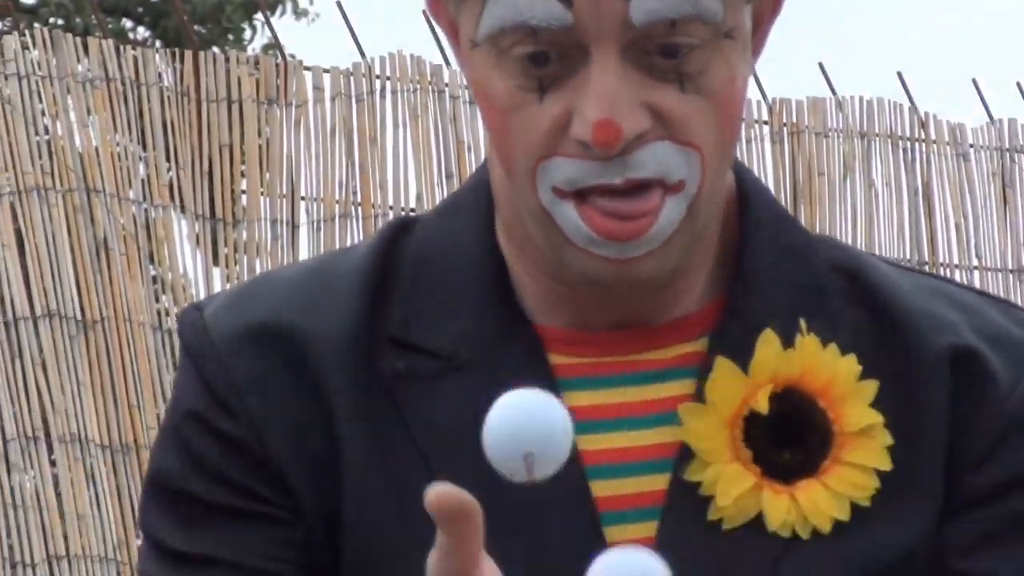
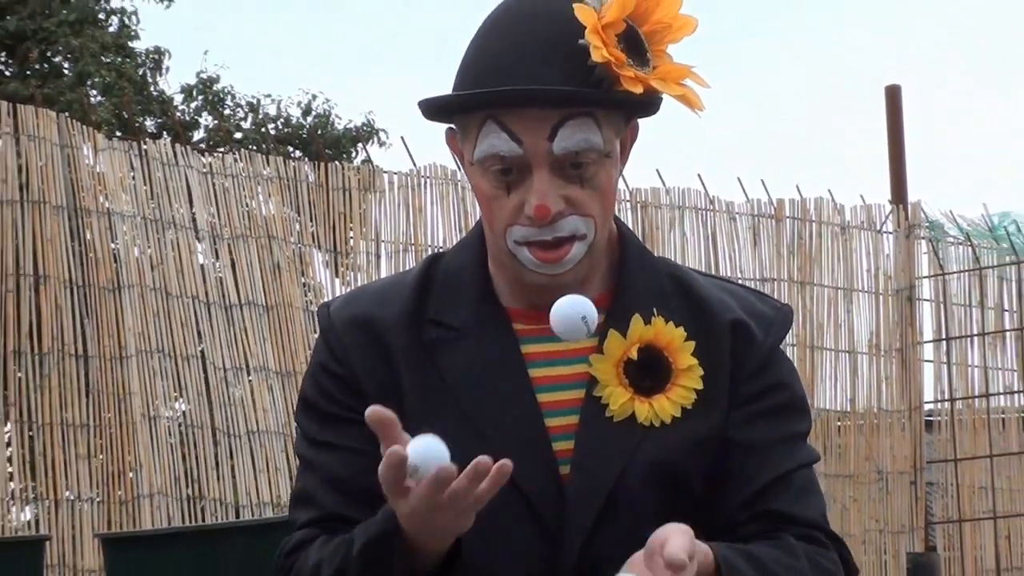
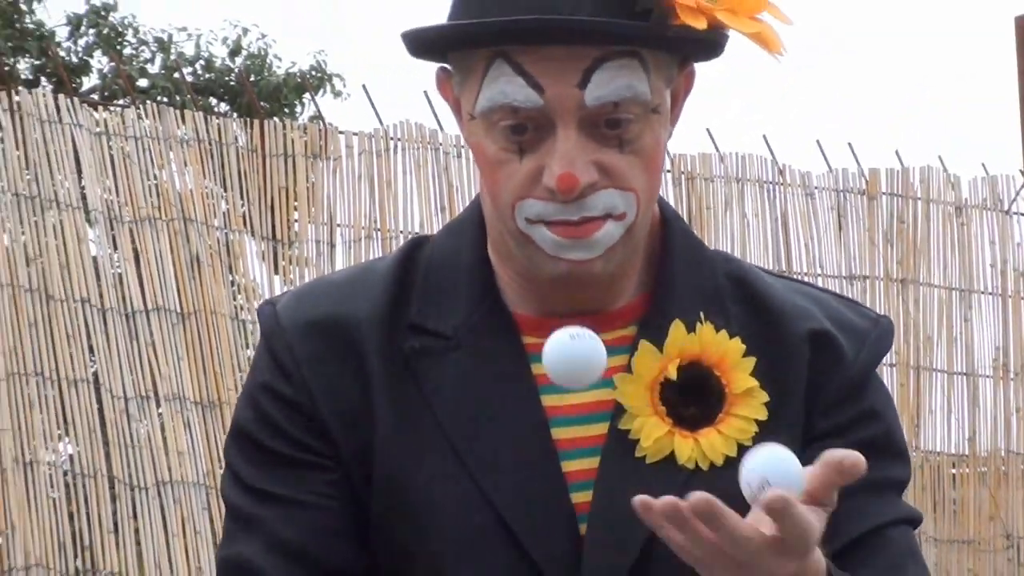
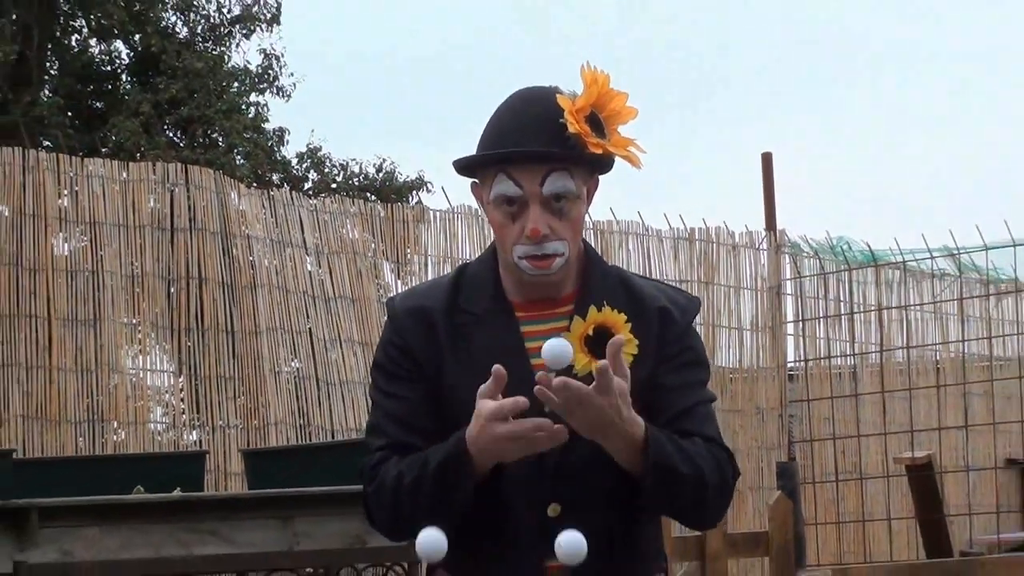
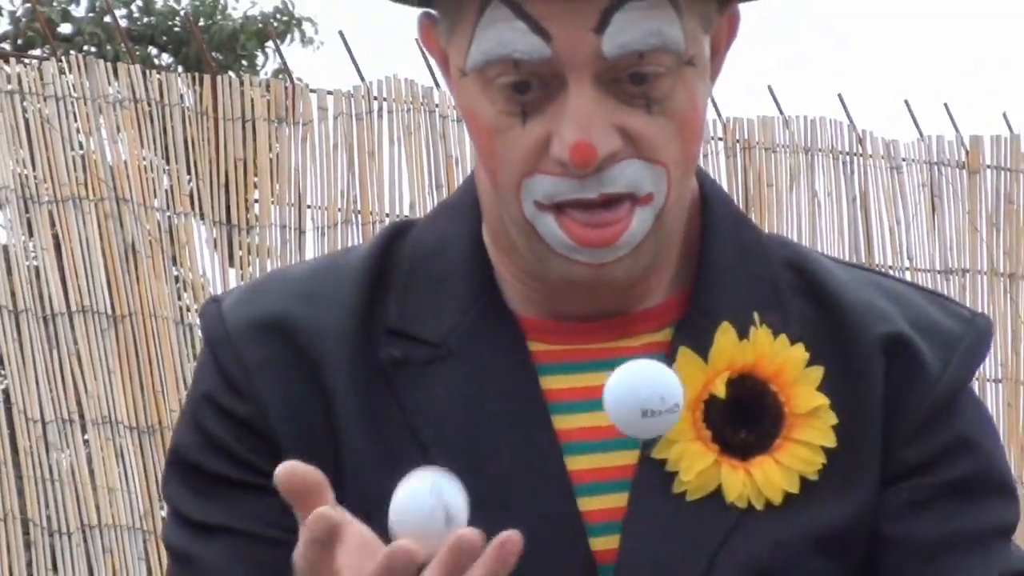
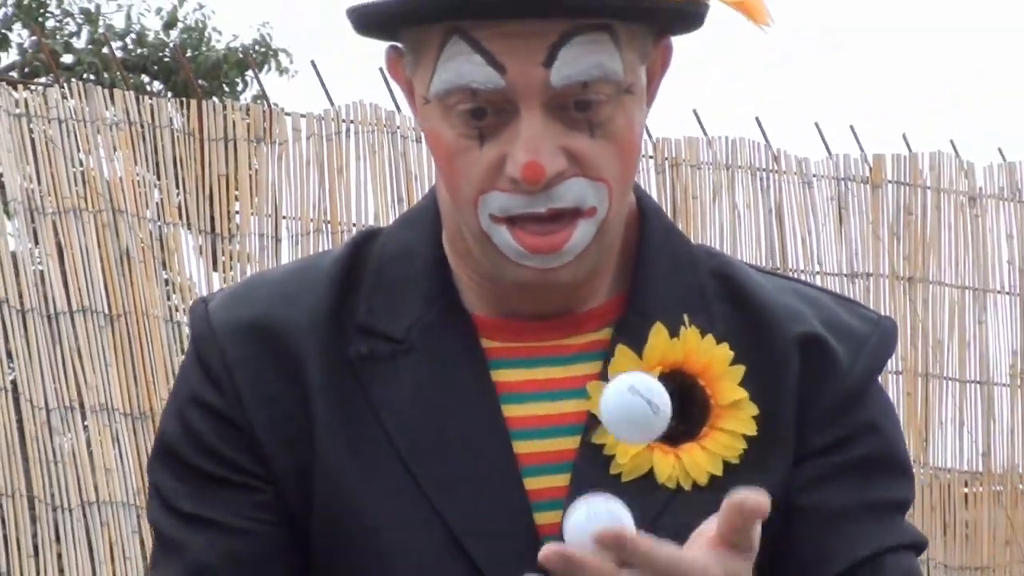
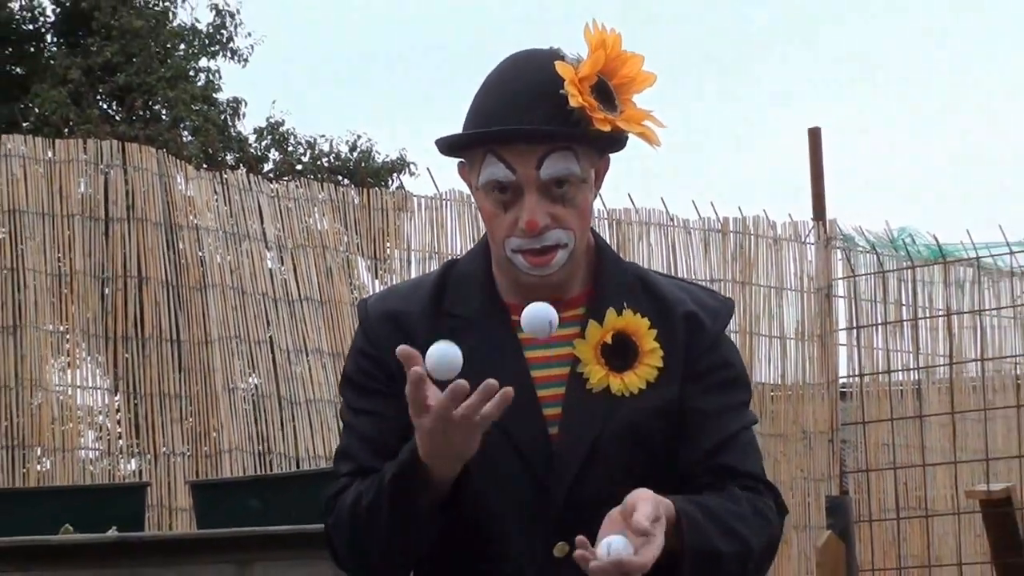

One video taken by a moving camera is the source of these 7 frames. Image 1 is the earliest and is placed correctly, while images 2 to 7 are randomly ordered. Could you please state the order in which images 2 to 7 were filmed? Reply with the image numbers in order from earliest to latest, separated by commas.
5, 6, 3, 2, 7, 4
